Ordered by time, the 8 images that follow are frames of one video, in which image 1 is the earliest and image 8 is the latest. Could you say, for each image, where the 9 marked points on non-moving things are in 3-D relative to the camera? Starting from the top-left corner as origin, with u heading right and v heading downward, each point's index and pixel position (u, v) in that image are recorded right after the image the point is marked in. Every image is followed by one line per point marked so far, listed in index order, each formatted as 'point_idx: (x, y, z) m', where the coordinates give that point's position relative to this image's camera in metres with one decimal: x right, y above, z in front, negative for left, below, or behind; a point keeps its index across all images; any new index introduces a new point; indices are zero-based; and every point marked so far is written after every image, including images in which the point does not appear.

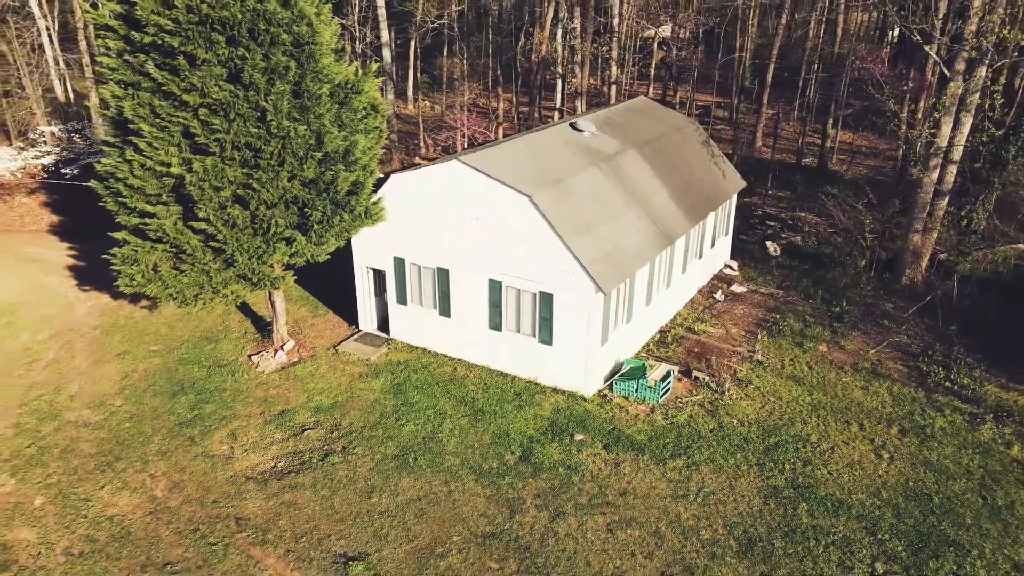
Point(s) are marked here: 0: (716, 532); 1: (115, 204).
0: (+2.2, -2.6, +7.9) m
1: (-5.4, +1.2, +10.0) m
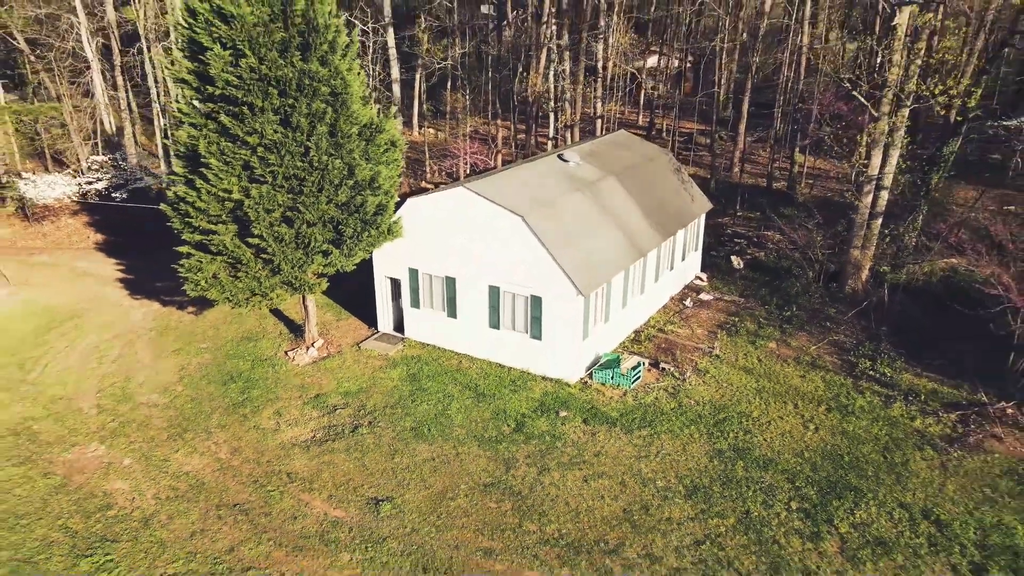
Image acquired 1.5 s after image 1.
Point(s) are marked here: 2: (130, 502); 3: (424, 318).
0: (+2.2, -2.6, +9.9) m
1: (-5.5, +1.1, +12.2) m
2: (-5.1, -2.9, +9.8) m
3: (-1.7, -0.6, +13.8) m
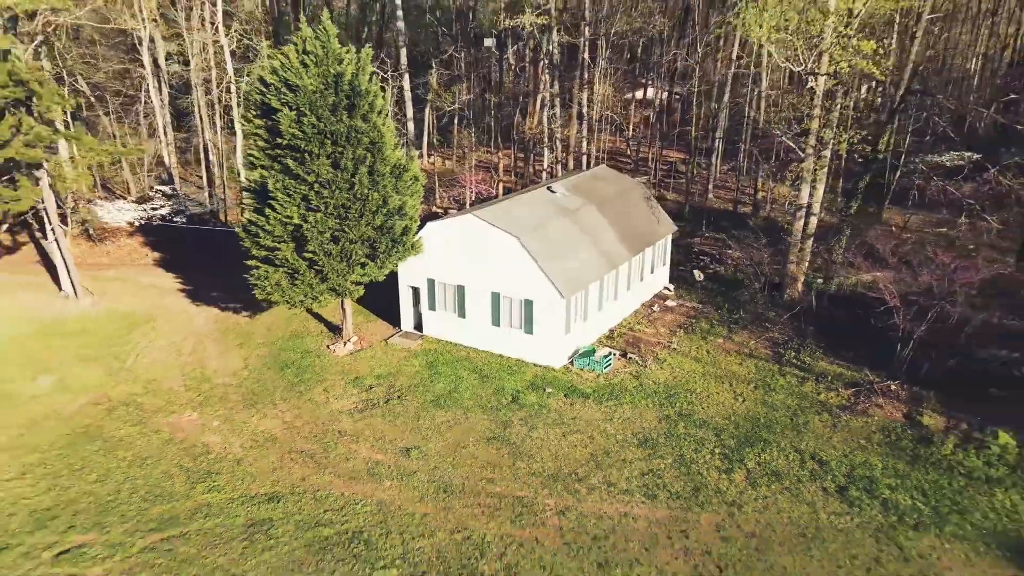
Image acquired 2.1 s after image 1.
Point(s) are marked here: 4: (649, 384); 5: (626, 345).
0: (+2.1, -2.6, +13.2) m
1: (-5.6, +1.0, +15.6) m
2: (-5.2, -2.9, +13.1) m
3: (-1.7, -0.7, +17.2) m
4: (+2.9, -2.0, +15.1) m
5: (+2.6, -1.3, +16.9) m
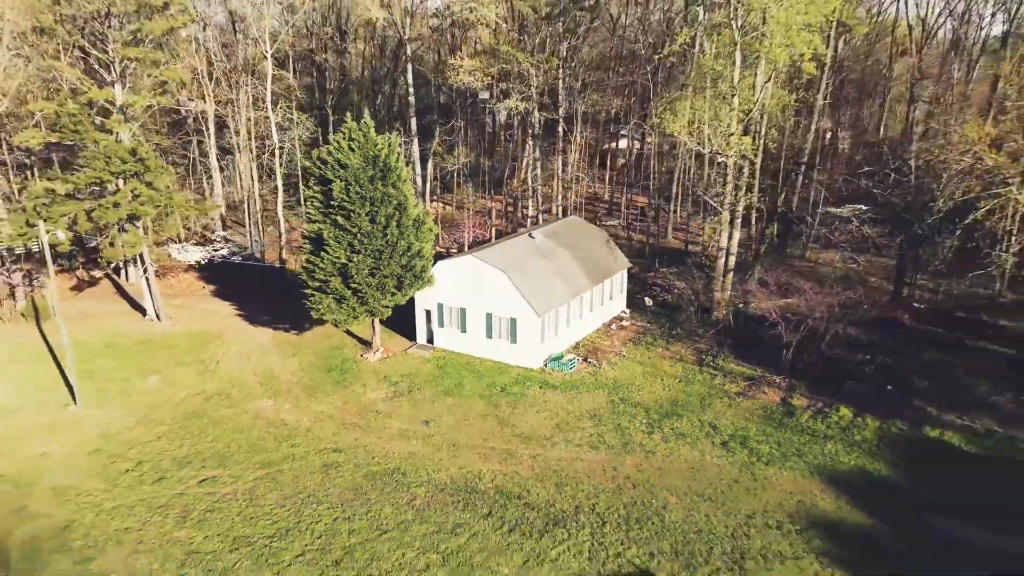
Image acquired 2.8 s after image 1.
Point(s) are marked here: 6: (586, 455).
0: (+1.8, -3.1, +18.6) m
1: (-5.9, +0.3, +21.1) m
2: (-5.5, -3.4, +18.4) m
3: (-2.0, -1.4, +22.6) m
4: (+2.6, -2.5, +20.5) m
5: (+2.3, -2.0, +22.4) m
6: (+1.7, -3.7, +16.5) m
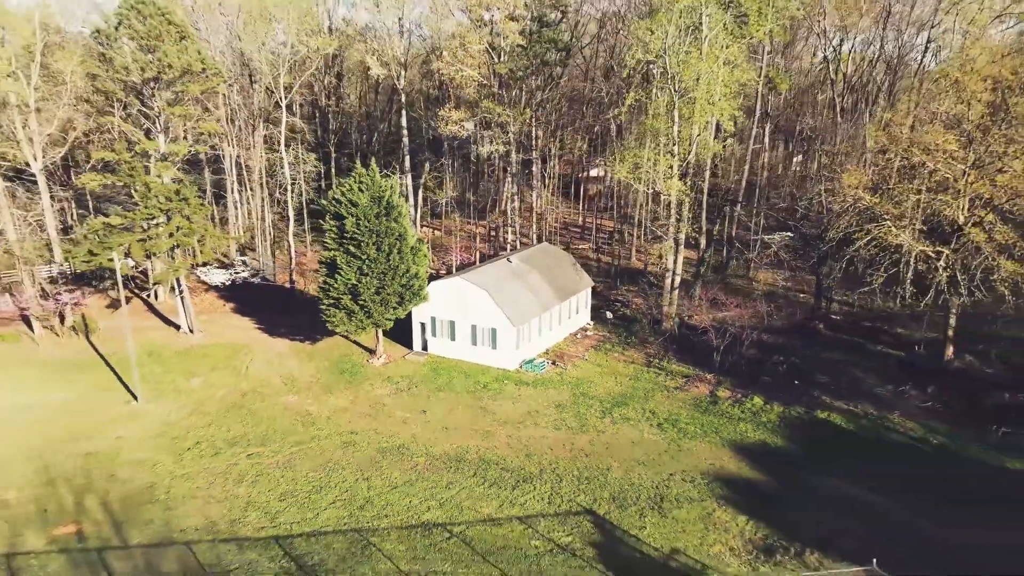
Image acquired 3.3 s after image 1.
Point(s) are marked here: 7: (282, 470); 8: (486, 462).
0: (+1.2, -3.6, +23.1) m
1: (-6.6, -0.2, +25.5) m
2: (-6.1, -3.9, +22.7) m
3: (-2.7, -2.0, +27.1) m
4: (+1.9, -3.1, +25.0) m
5: (+1.6, -2.6, +26.9) m
6: (+1.1, -4.2, +20.9) m
7: (-6.0, -4.8, +19.1) m
8: (-0.7, -4.6, +19.3) m
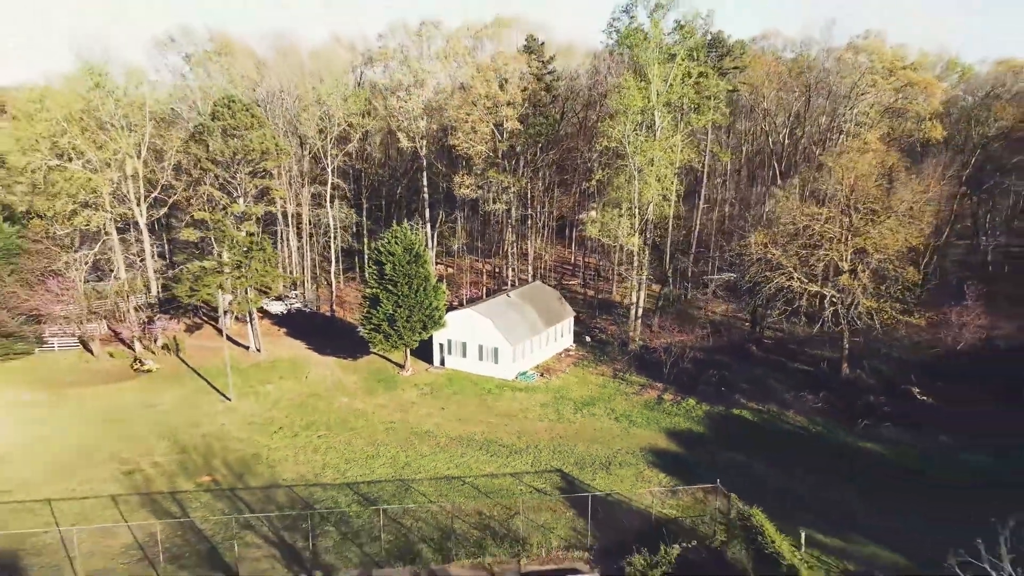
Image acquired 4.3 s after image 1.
0: (+1.0, -4.9, +30.9) m
1: (-6.7, -1.6, +33.5) m
2: (-6.2, -5.1, +30.6) m
3: (-2.8, -3.4, +35.0) m
4: (+1.8, -4.4, +32.8) m
5: (+1.5, -4.0, +34.7) m
6: (+0.9, -5.3, +28.7) m
7: (-6.2, -5.8, +26.9) m
8: (-0.9, -5.7, +27.1) m
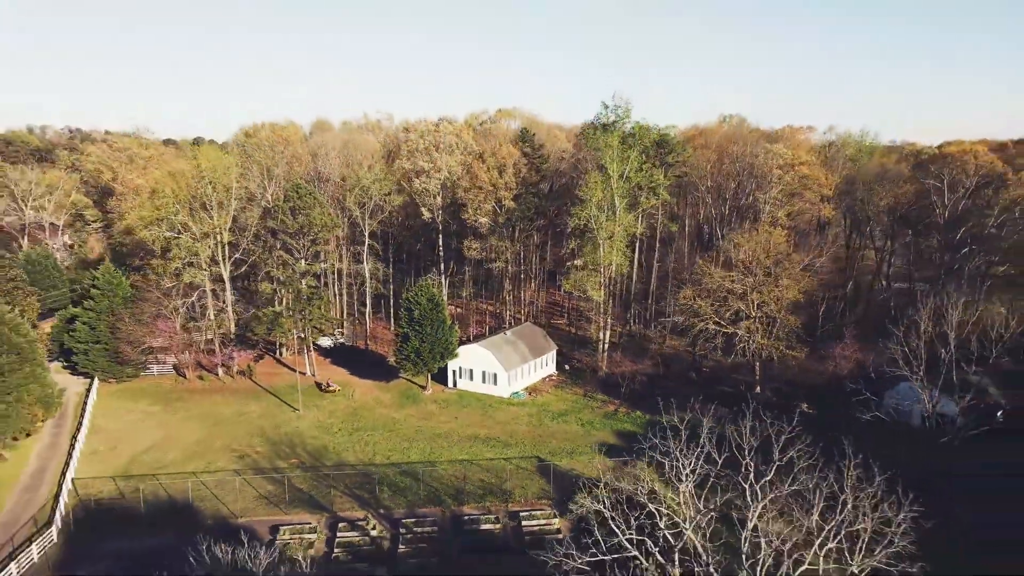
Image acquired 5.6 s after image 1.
0: (+0.7, -7.2, +41.9) m
1: (-6.9, -4.0, +44.8) m
2: (-6.6, -7.5, +41.7) m
3: (-3.1, -6.0, +46.1) m
4: (+1.5, -6.9, +43.9) m
5: (+1.3, -6.5, +45.8) m
6: (+0.6, -7.6, +39.8) m
7: (-6.5, -8.0, +38.0) m
8: (-1.2, -7.9, +38.1) m
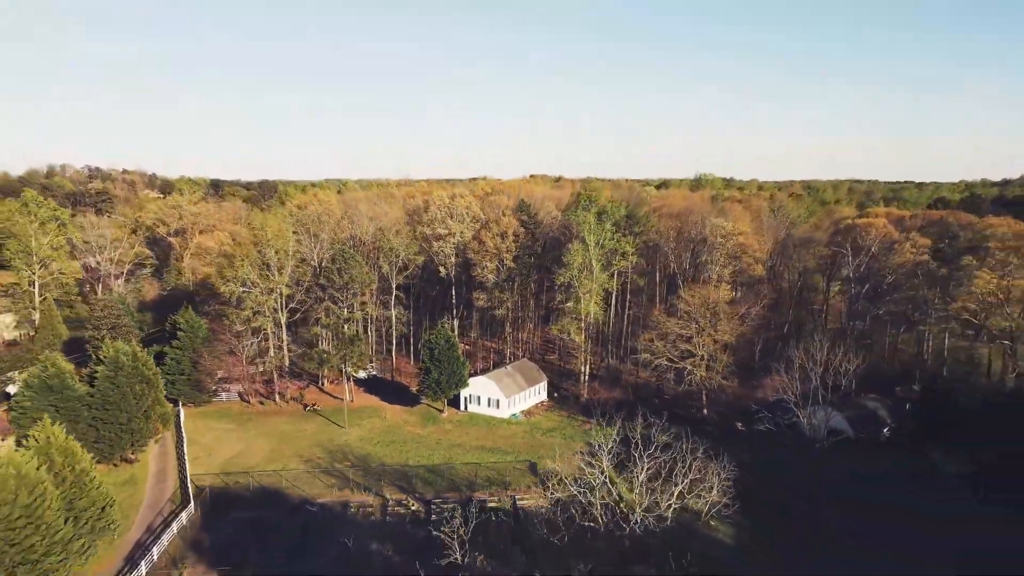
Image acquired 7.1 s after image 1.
0: (+0.7, -10.6, +53.9) m
1: (-7.0, -7.5, +56.9) m
2: (-6.6, -10.8, +53.6) m
3: (-3.2, -9.5, +58.1) m
4: (+1.4, -10.3, +55.8) m
5: (+1.2, -10.0, +57.8) m
6: (+0.5, -10.8, +51.7) m
7: (-6.6, -11.2, +49.9) m
8: (-1.3, -11.0, +50.1) m
